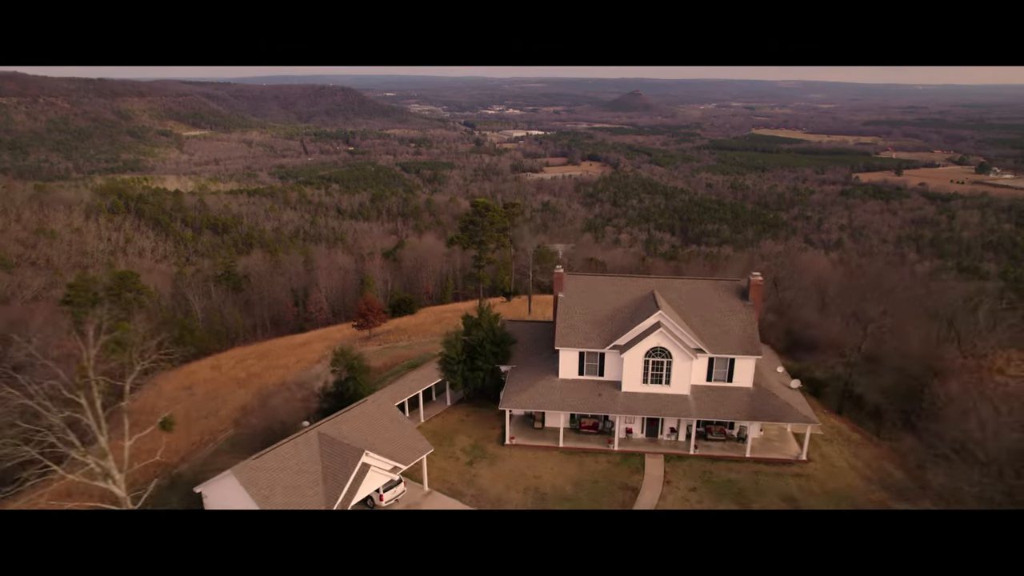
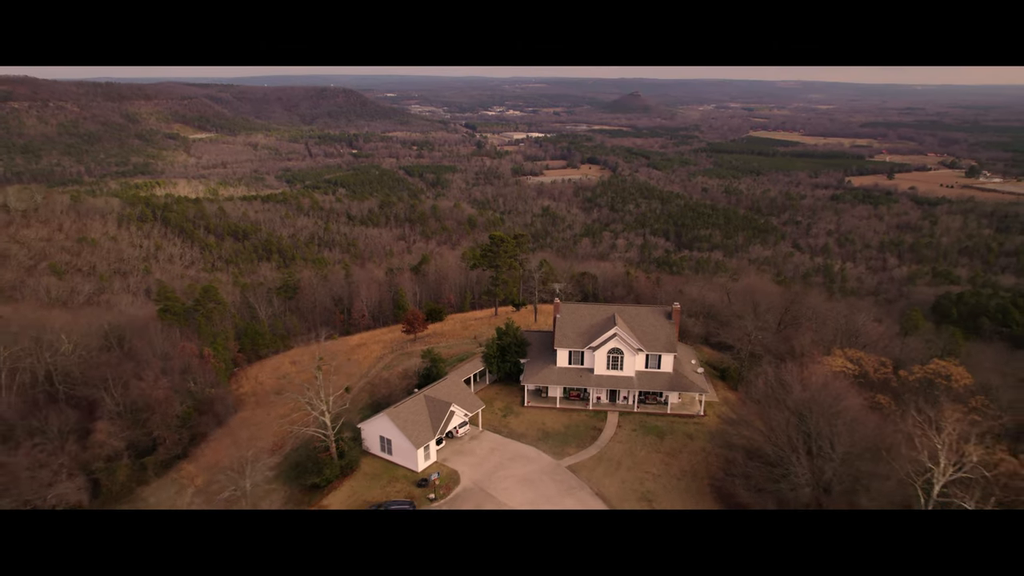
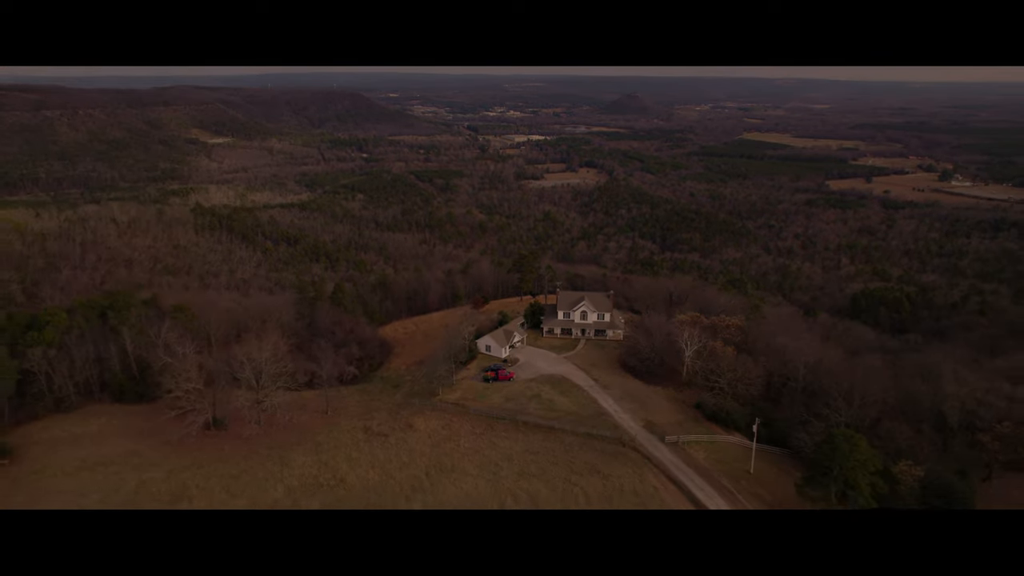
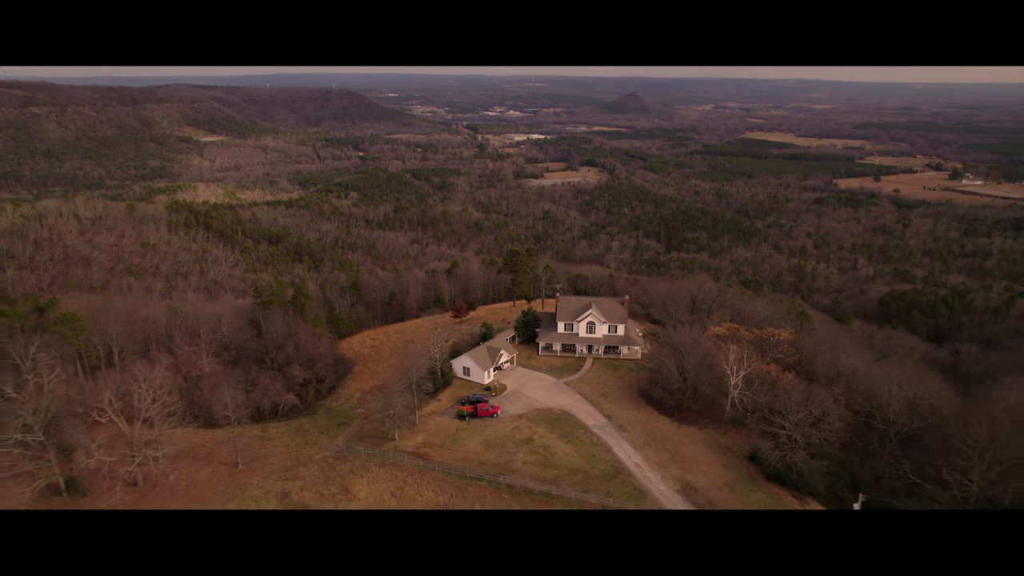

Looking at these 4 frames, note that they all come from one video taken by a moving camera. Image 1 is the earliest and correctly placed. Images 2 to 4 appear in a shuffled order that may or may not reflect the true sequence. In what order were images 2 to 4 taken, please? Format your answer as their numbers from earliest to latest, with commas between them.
2, 4, 3
